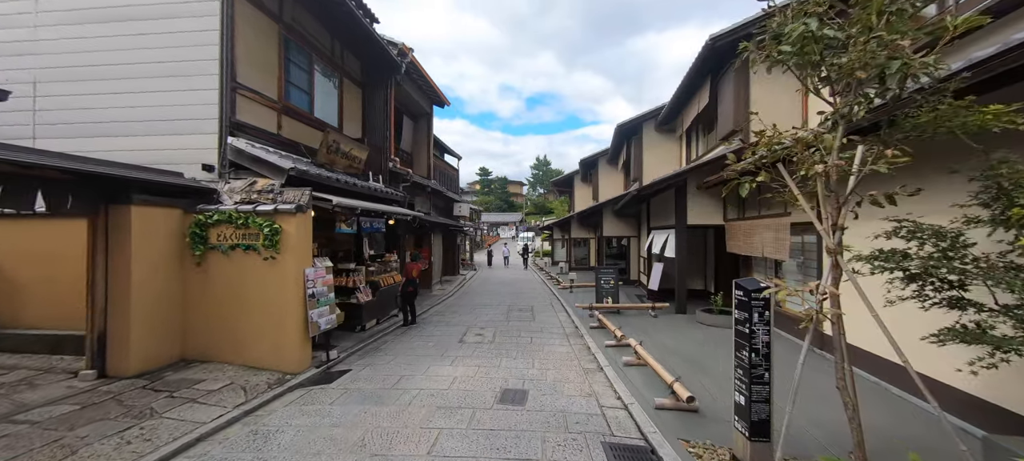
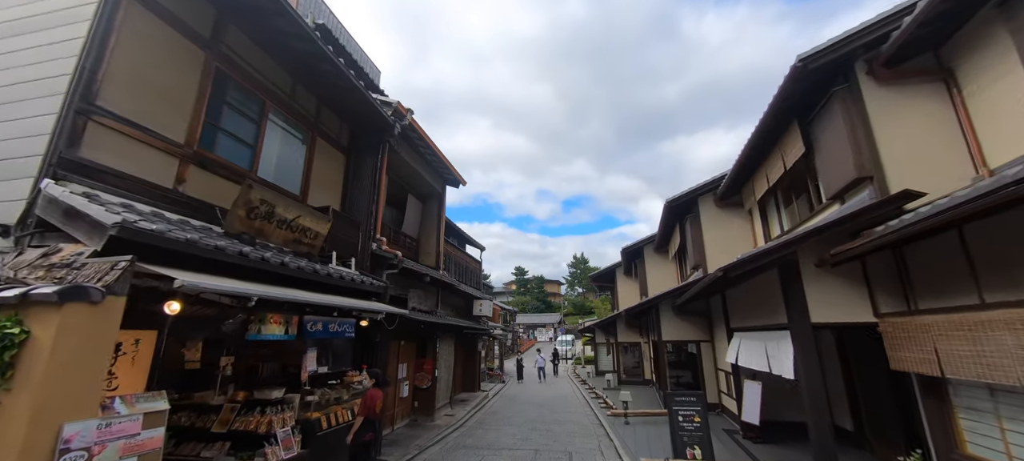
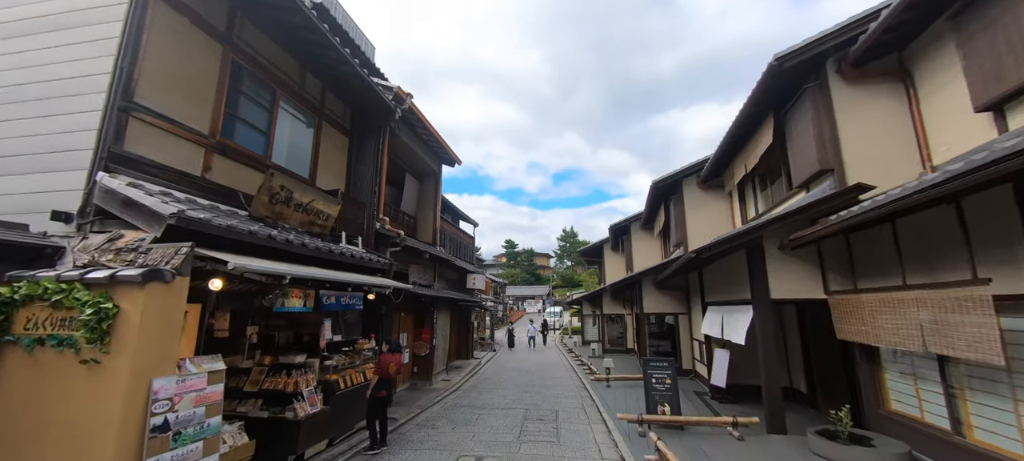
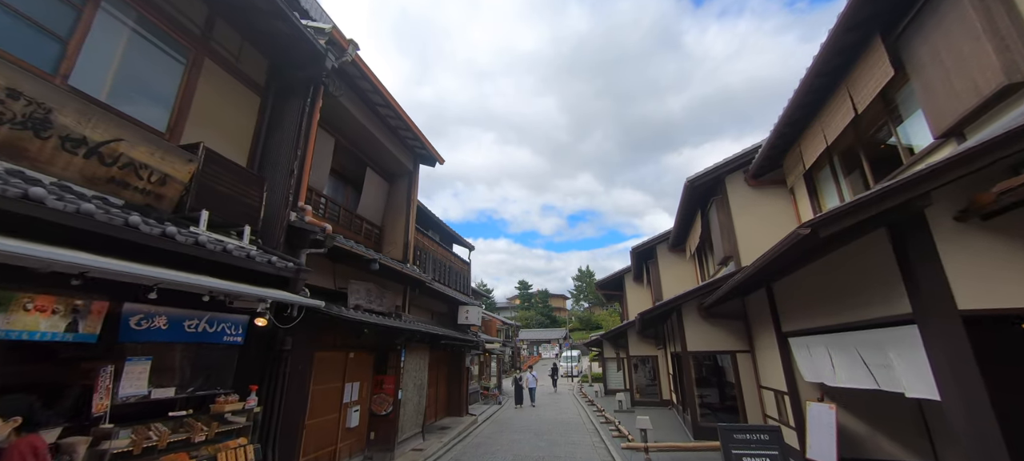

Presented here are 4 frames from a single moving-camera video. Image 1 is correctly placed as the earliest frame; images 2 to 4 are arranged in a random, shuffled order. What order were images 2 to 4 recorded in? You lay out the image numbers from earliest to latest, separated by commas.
3, 2, 4
